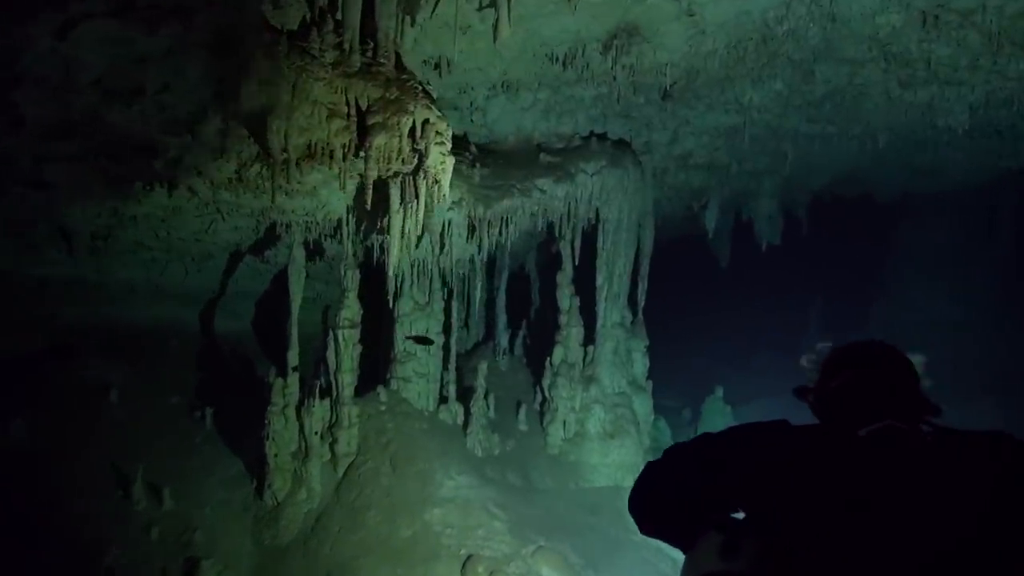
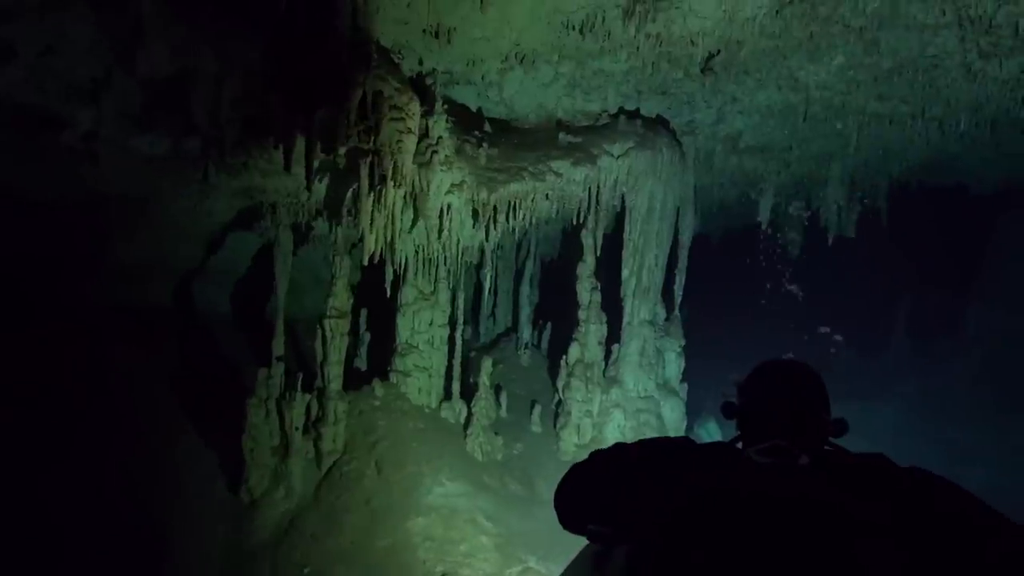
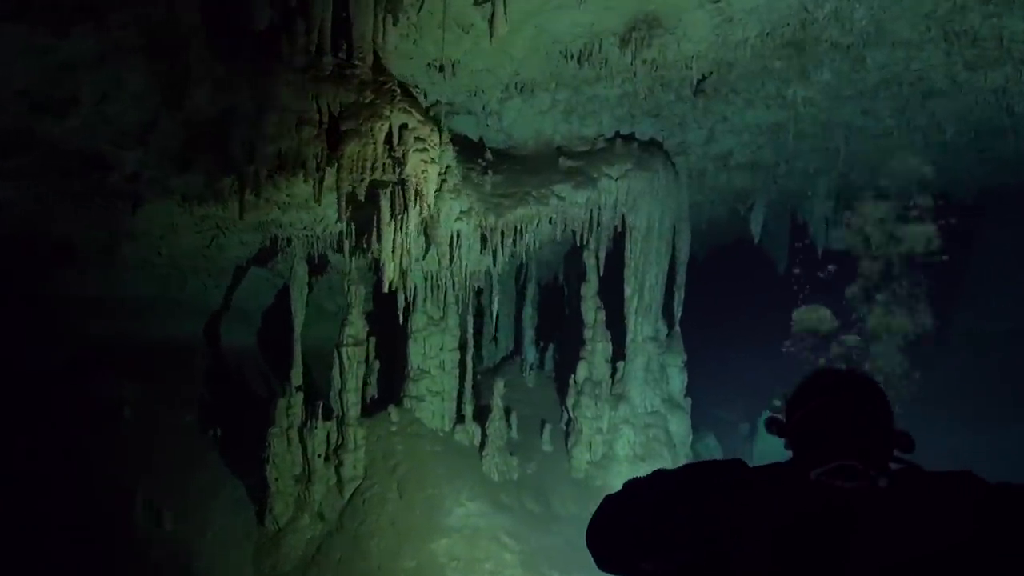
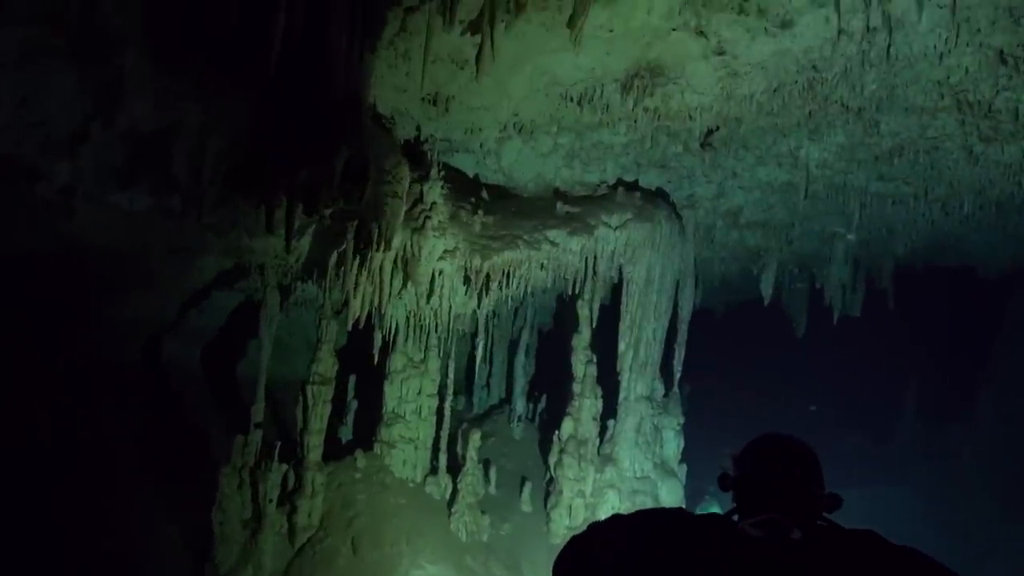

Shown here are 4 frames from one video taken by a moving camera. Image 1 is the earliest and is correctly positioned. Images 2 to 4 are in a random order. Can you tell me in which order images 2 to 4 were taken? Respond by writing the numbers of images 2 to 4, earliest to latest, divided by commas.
3, 2, 4
